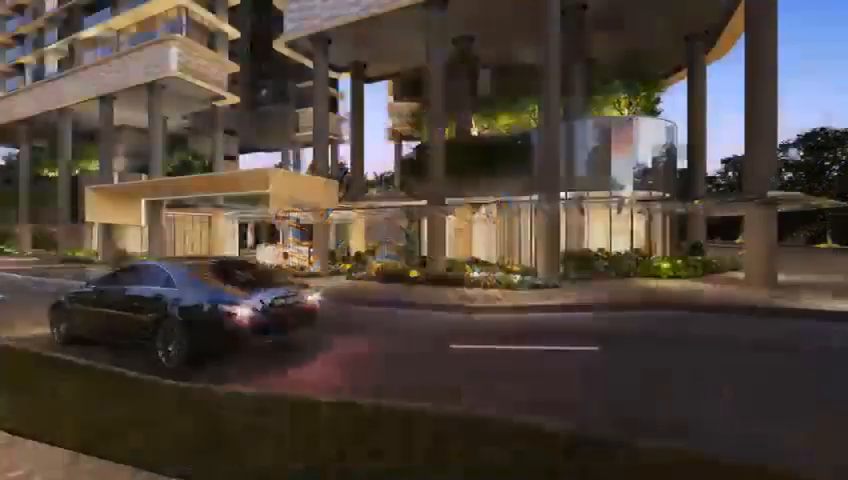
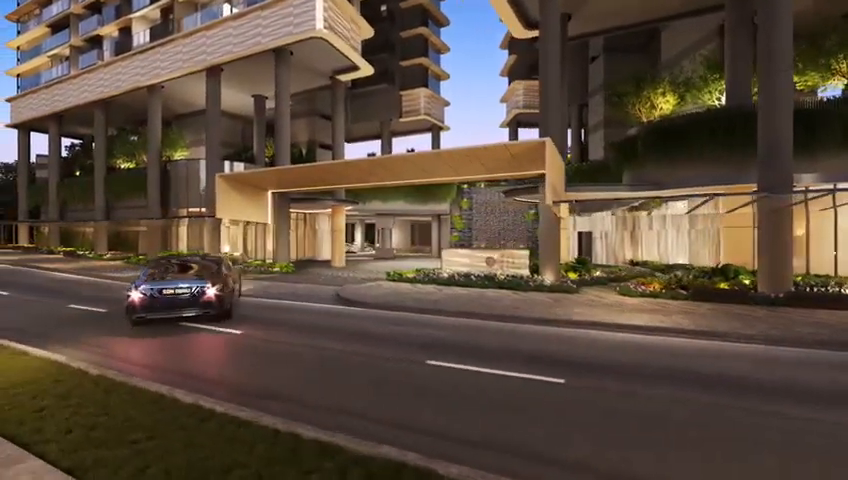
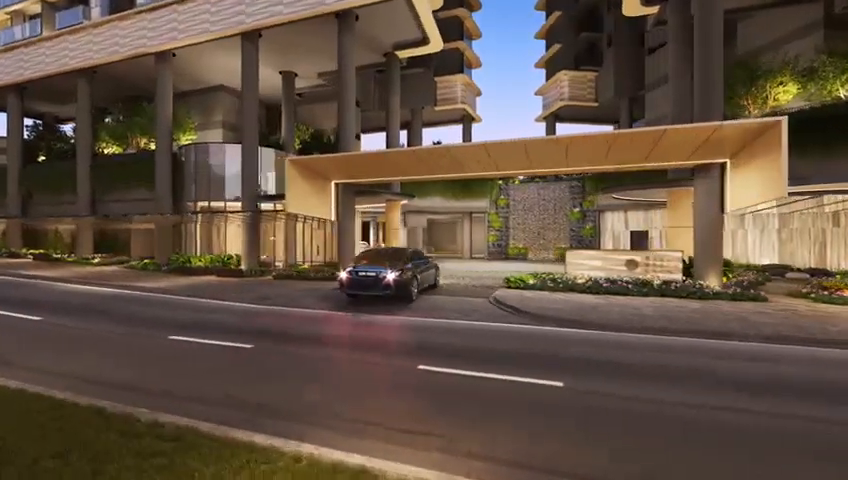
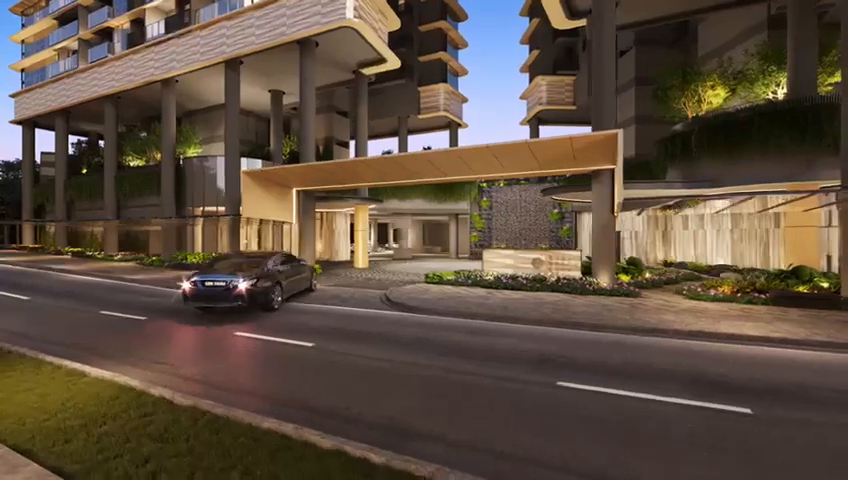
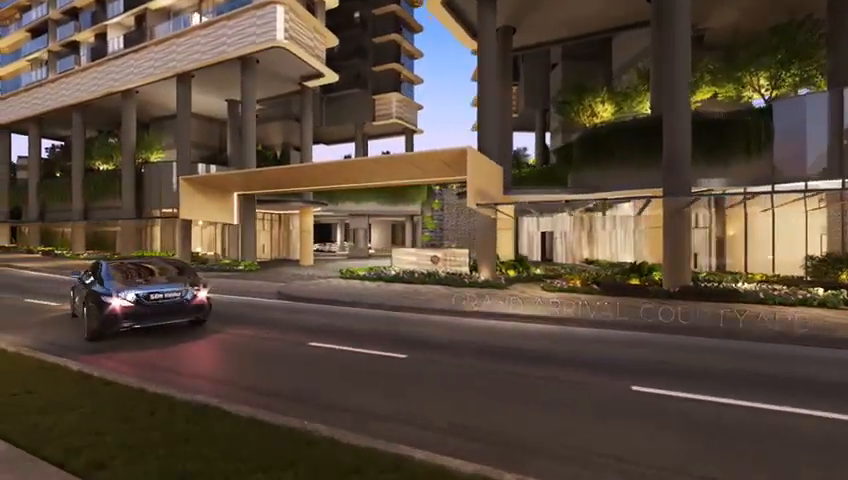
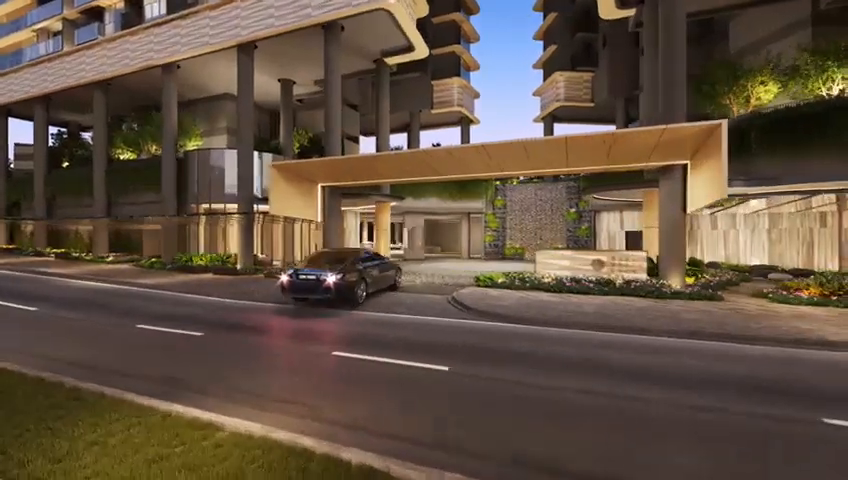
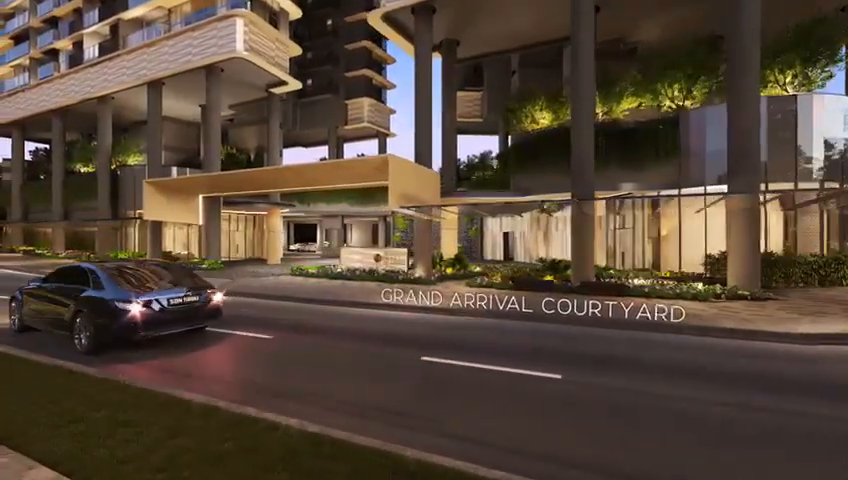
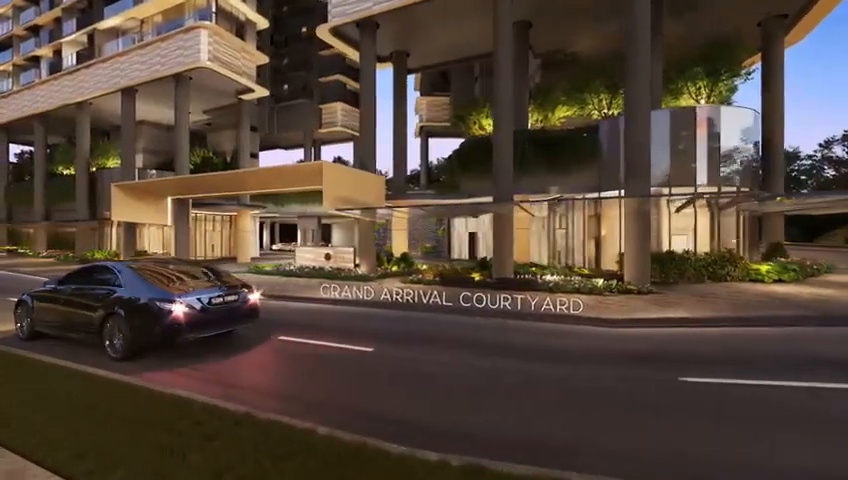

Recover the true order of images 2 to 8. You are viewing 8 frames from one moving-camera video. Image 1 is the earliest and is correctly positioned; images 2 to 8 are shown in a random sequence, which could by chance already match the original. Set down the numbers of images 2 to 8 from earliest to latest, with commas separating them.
8, 7, 5, 2, 4, 6, 3
